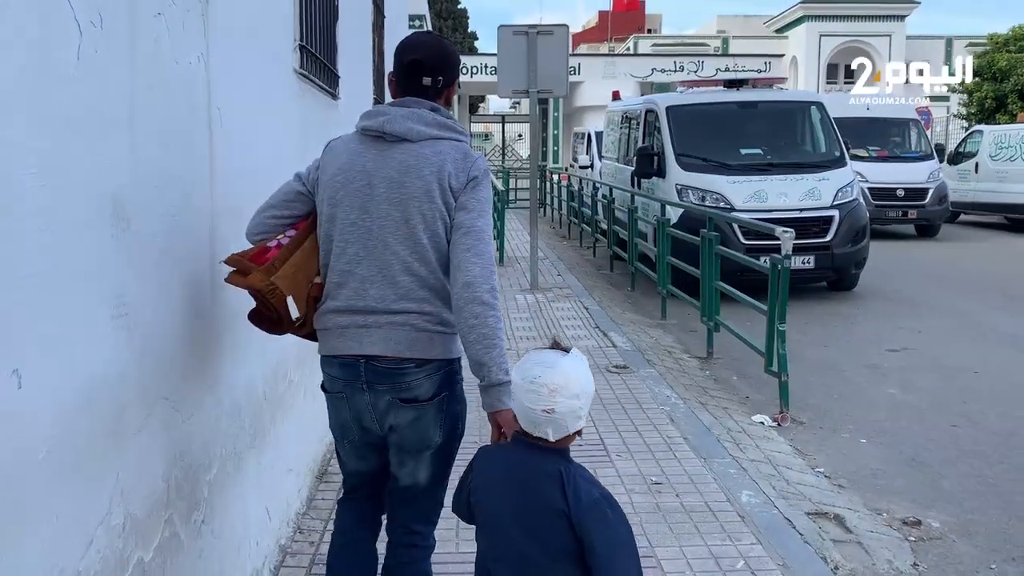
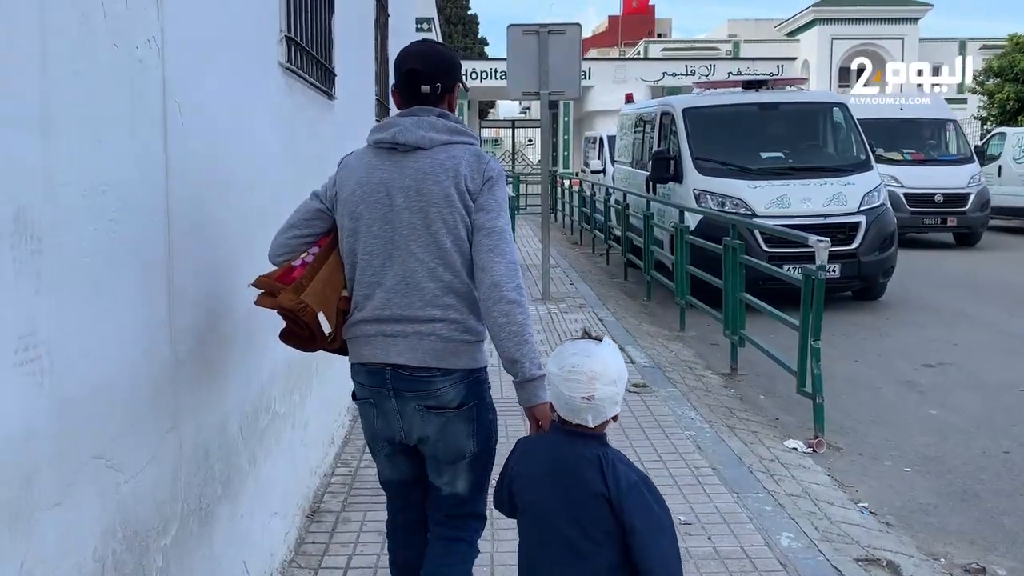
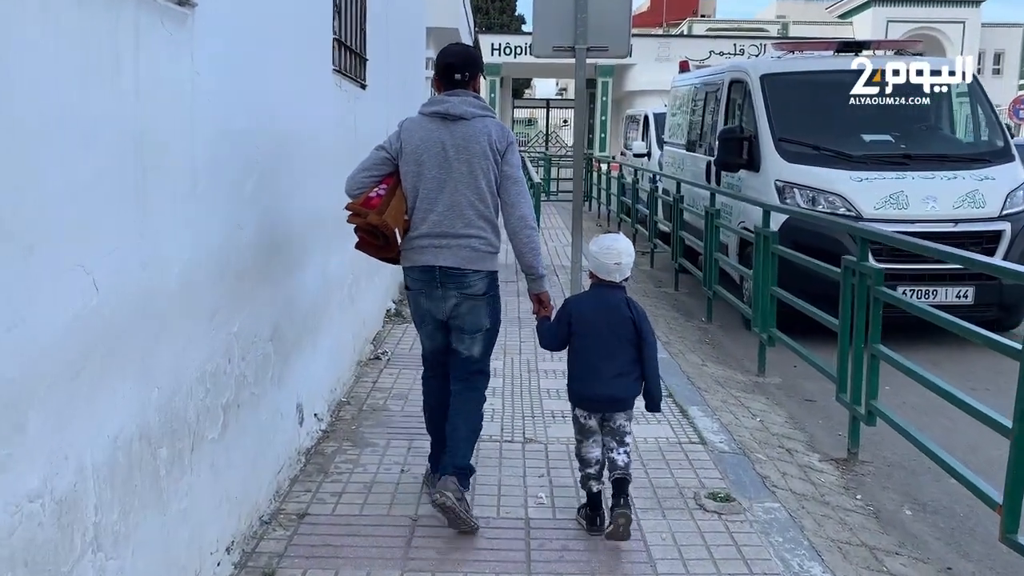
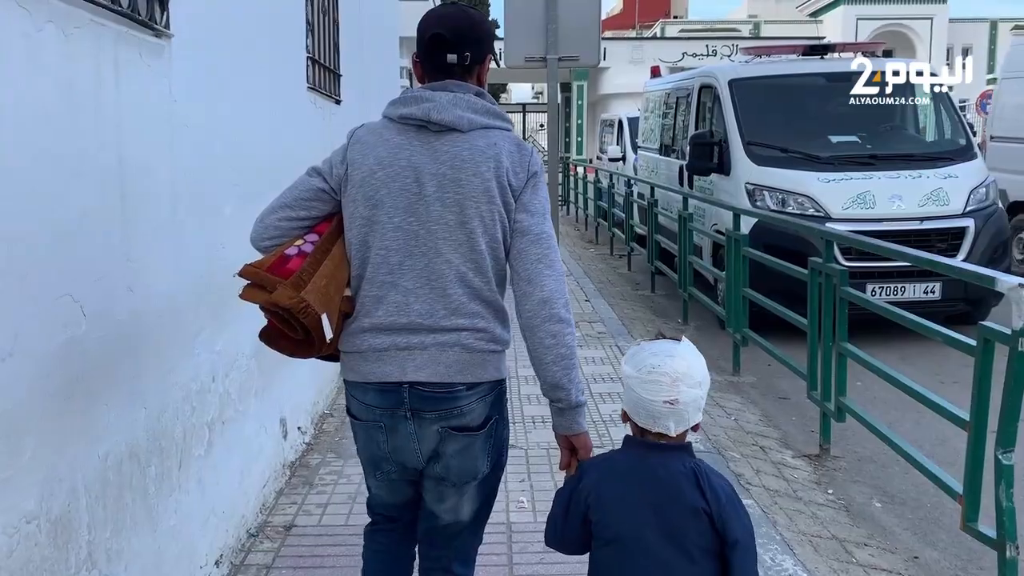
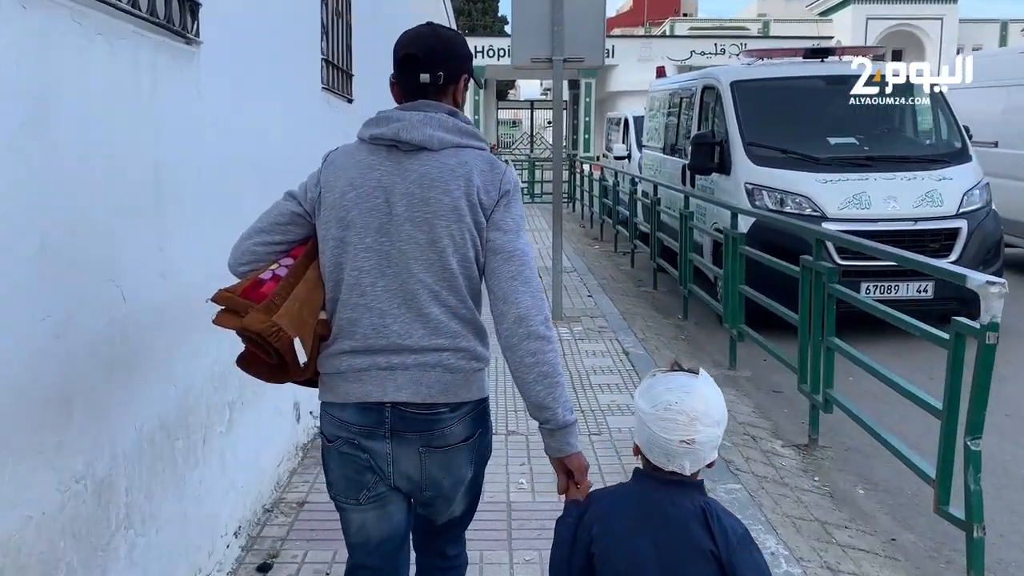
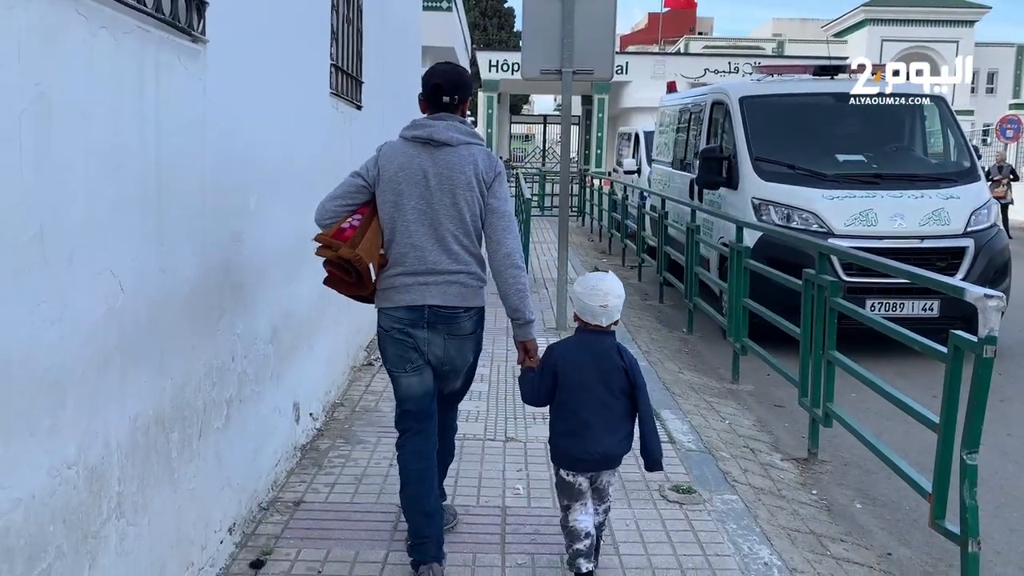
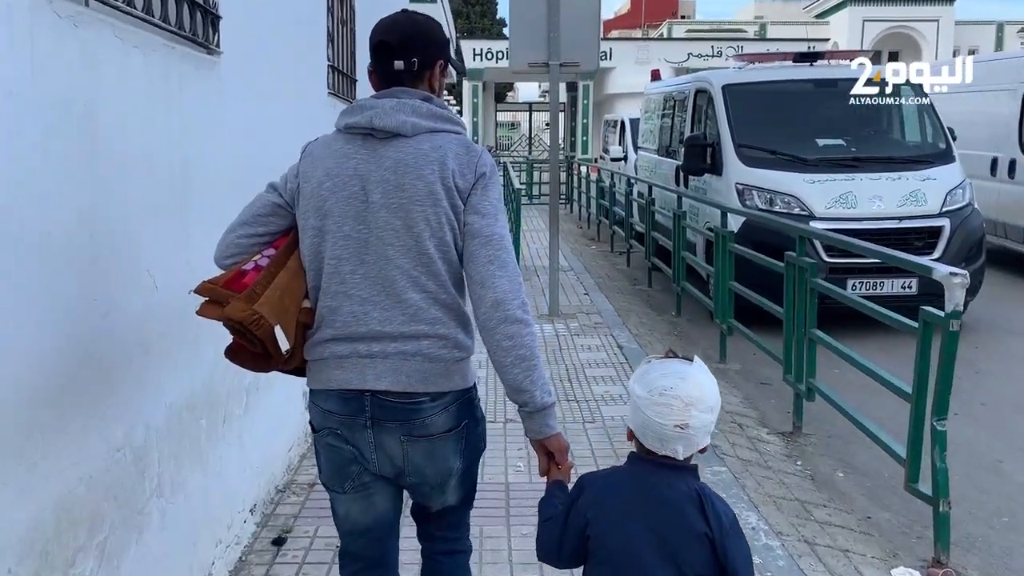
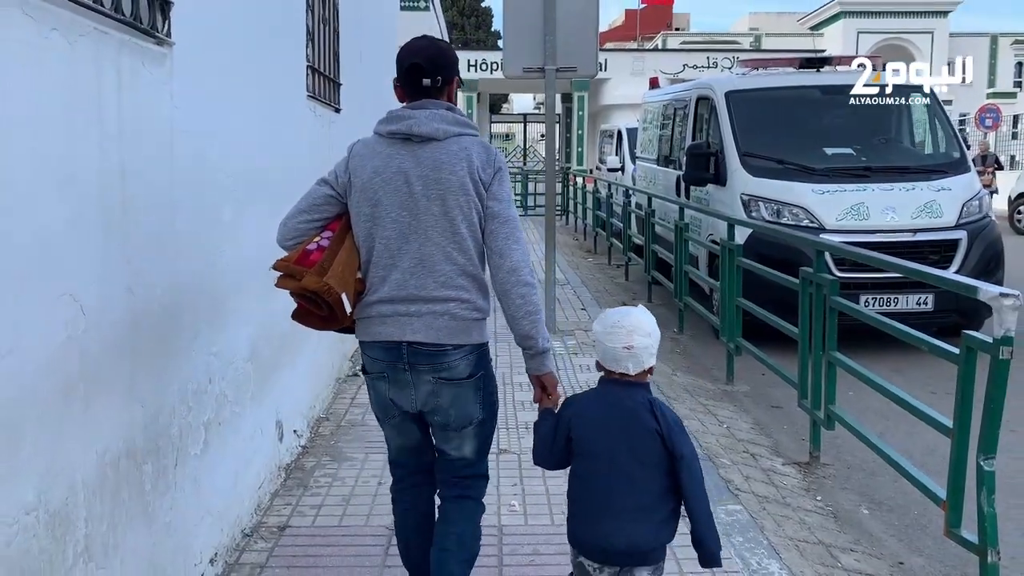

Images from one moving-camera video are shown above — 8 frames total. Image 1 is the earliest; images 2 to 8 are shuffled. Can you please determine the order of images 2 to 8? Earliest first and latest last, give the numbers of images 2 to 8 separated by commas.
2, 7, 5, 4, 8, 6, 3
